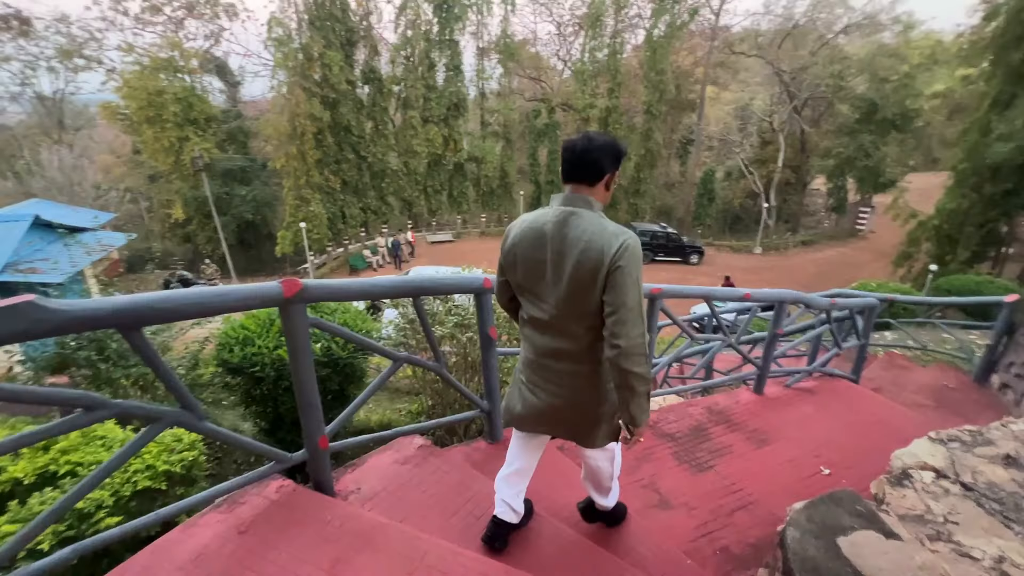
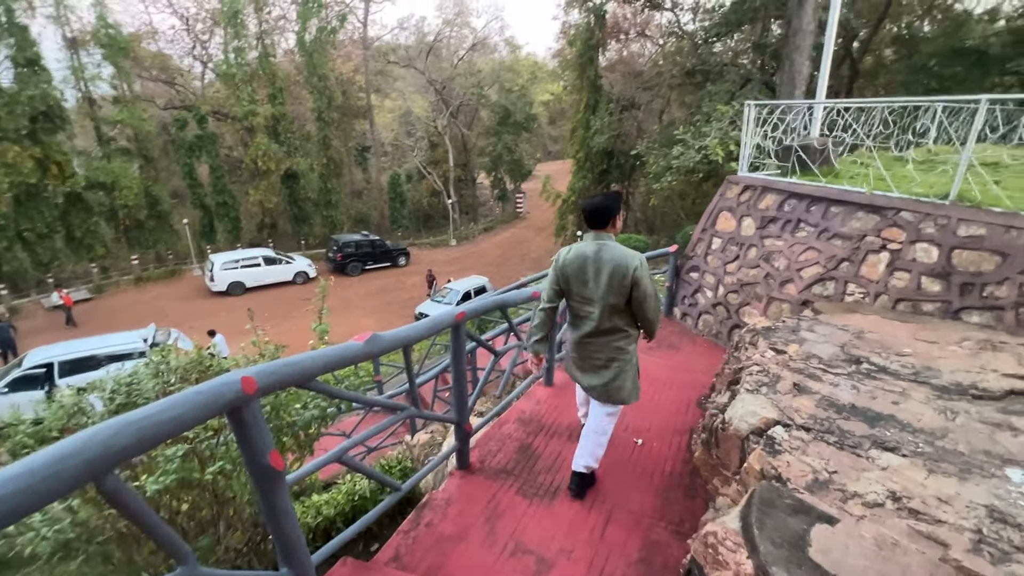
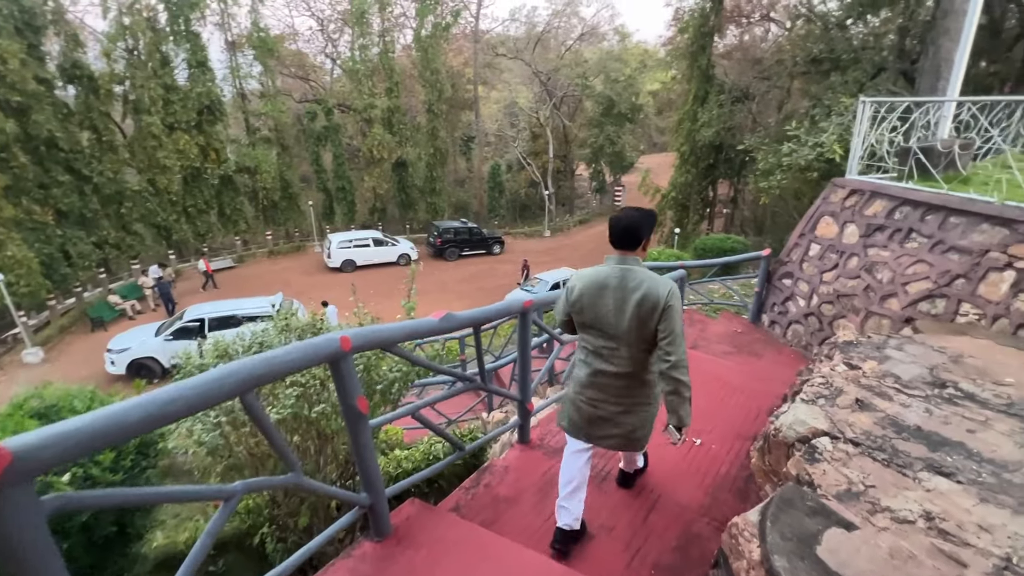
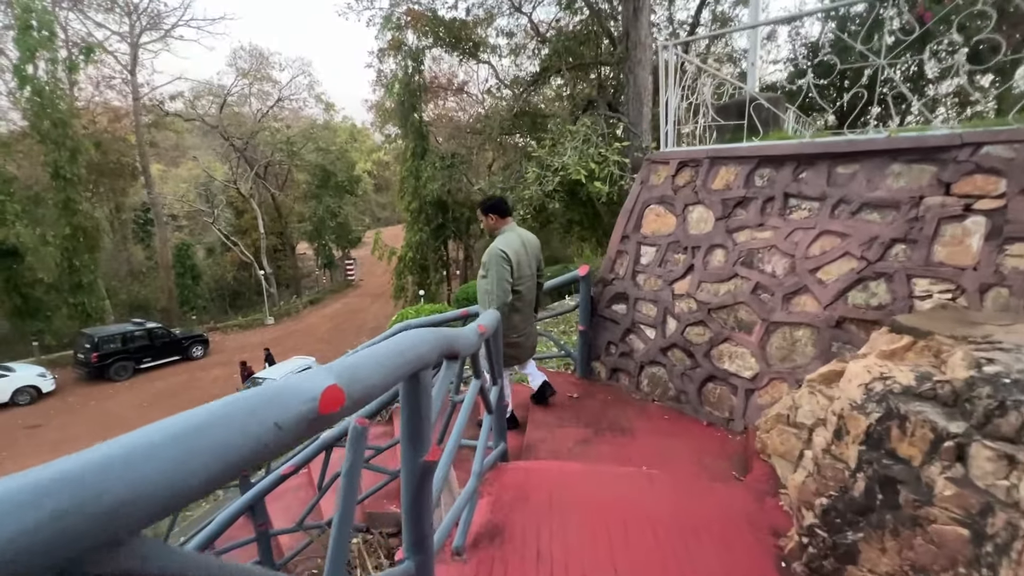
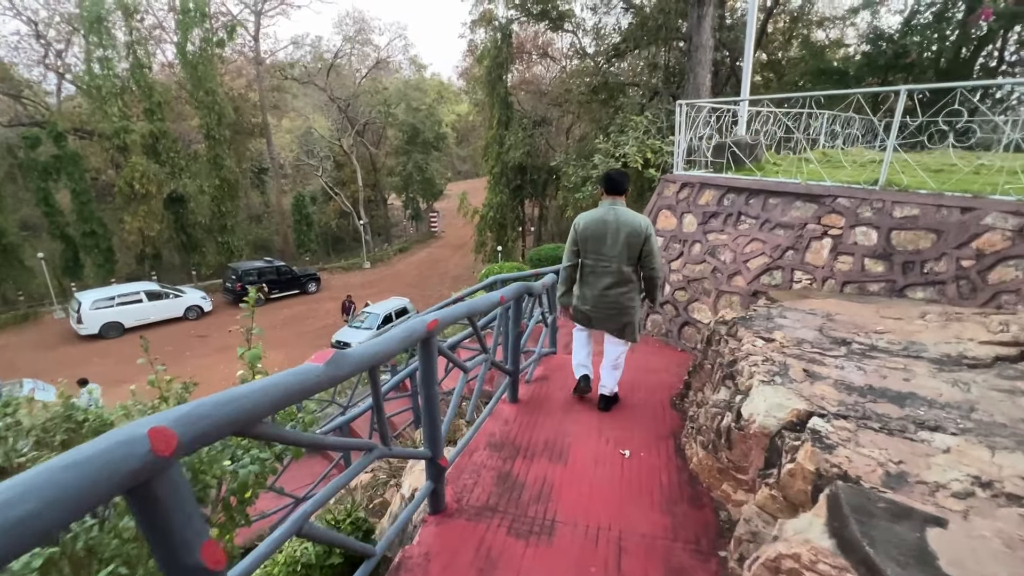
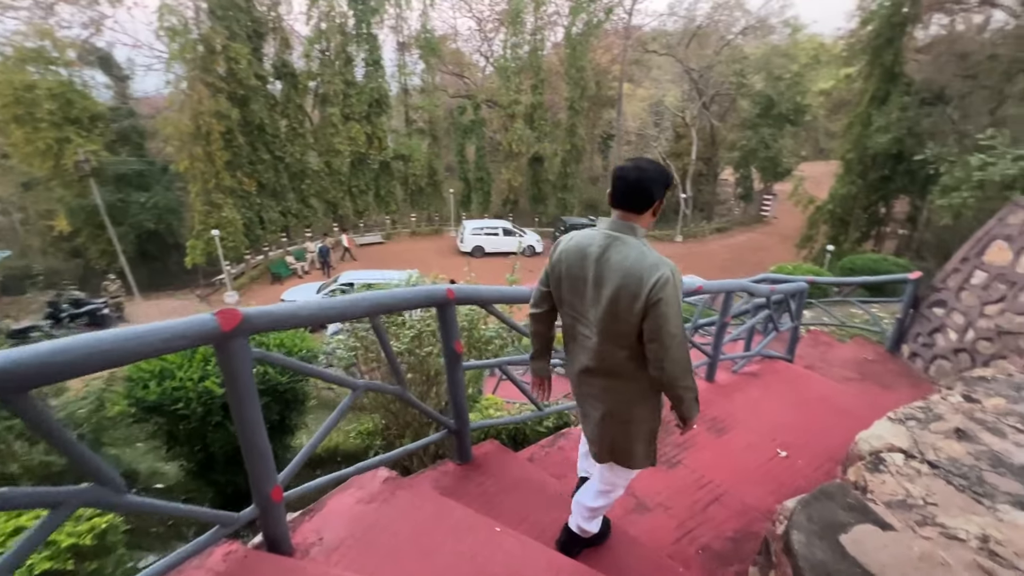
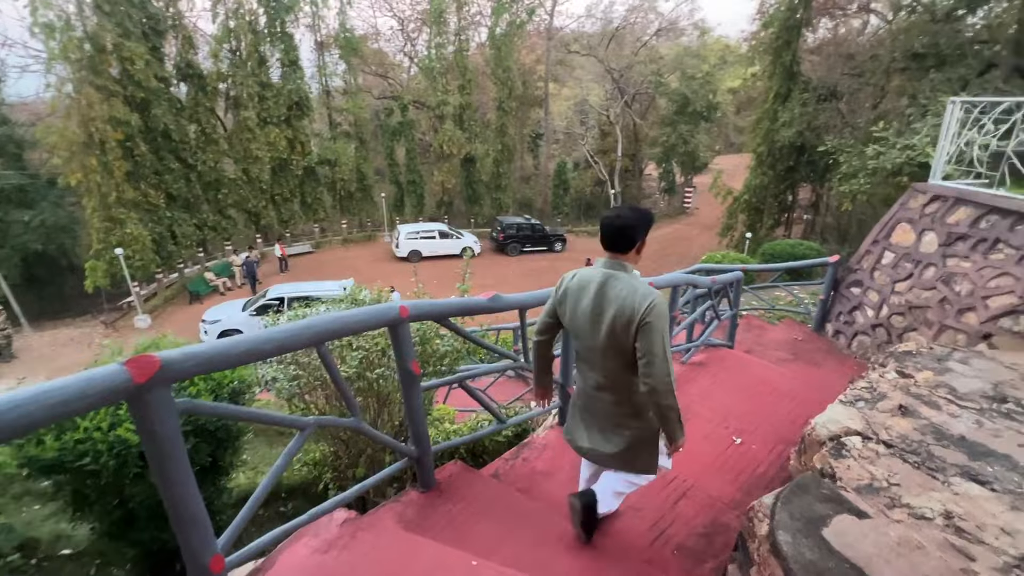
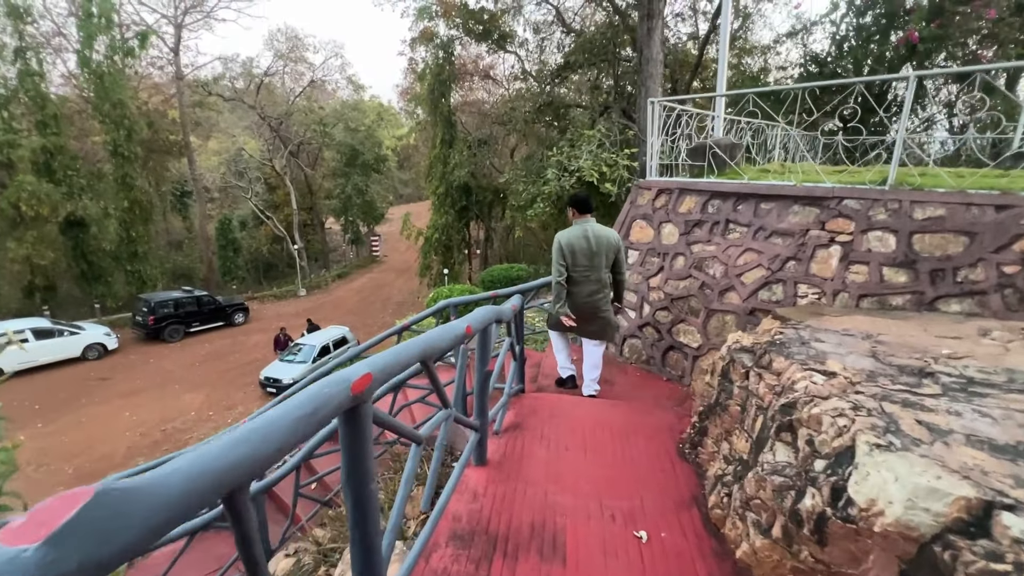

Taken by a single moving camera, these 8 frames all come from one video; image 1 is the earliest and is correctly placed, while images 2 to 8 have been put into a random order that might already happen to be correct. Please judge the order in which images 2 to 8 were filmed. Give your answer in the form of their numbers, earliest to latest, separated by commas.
6, 7, 3, 2, 5, 8, 4
